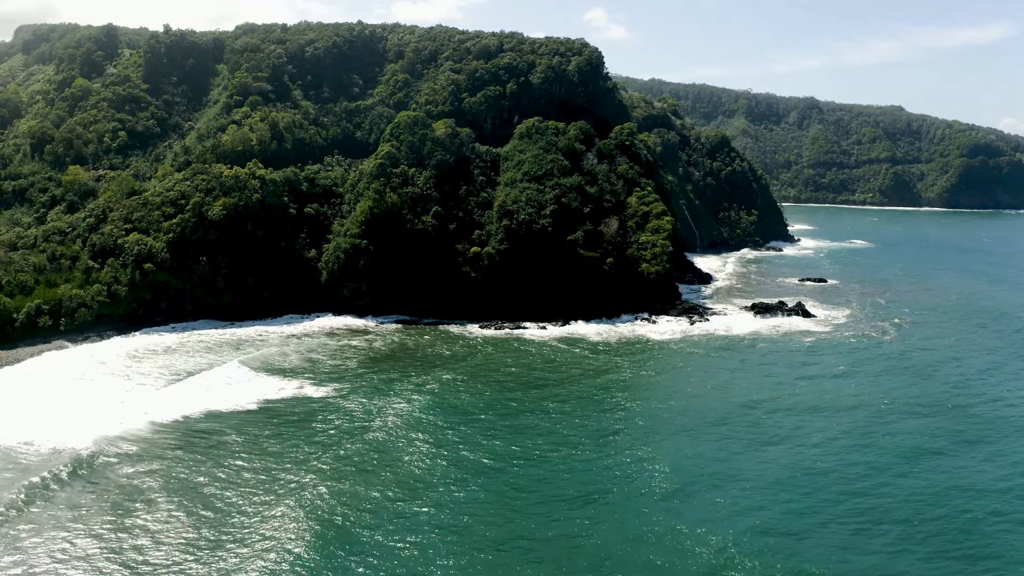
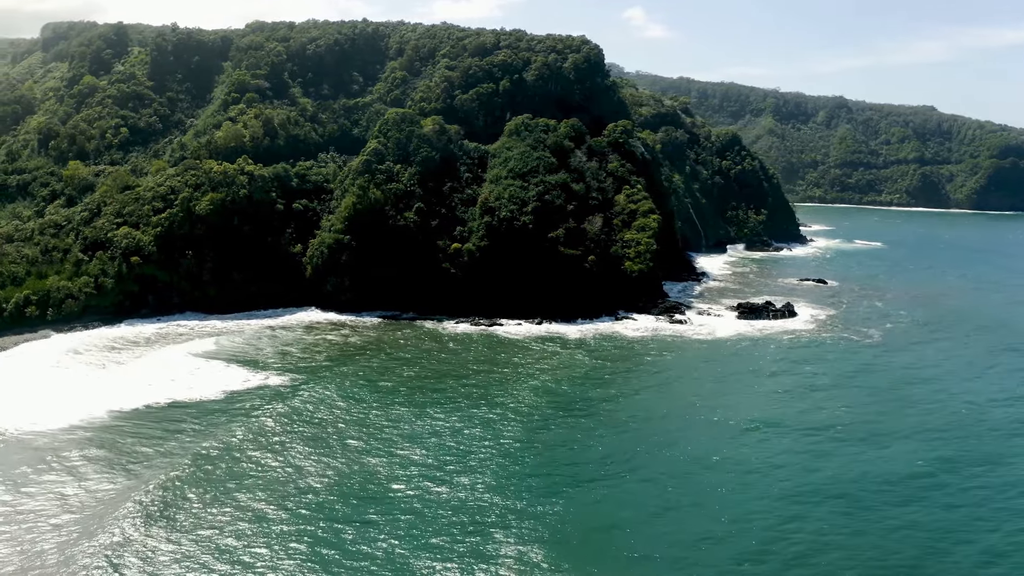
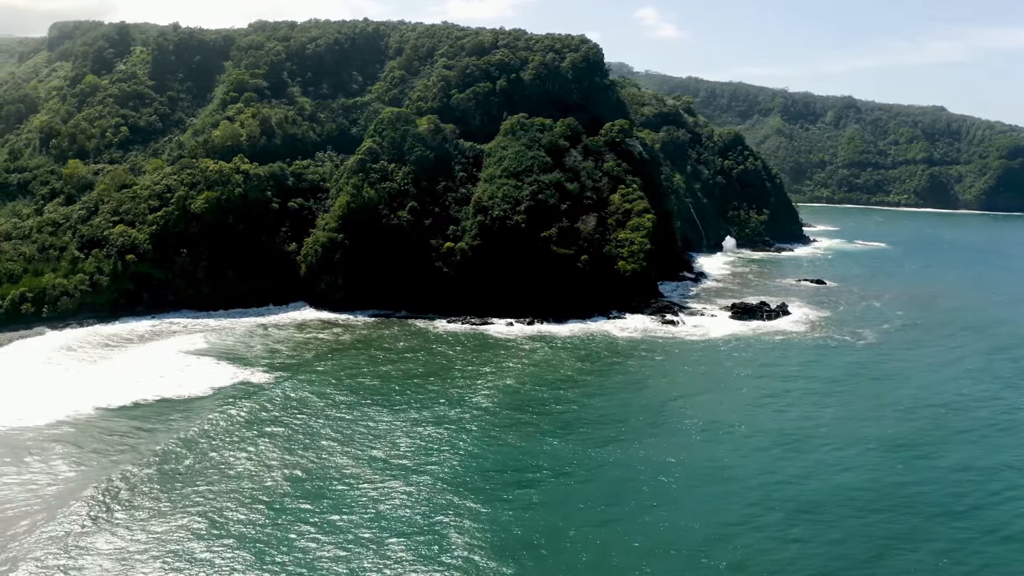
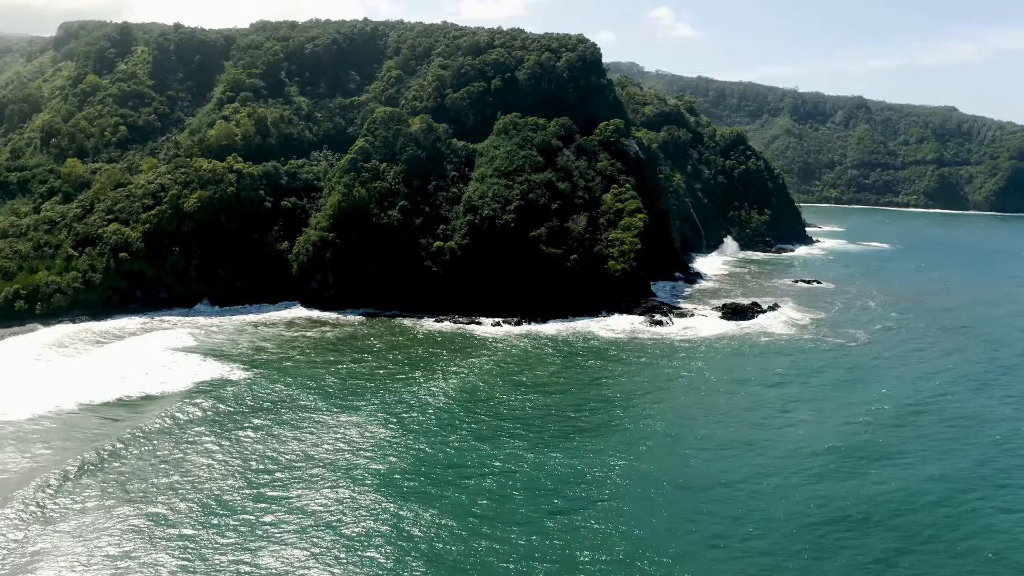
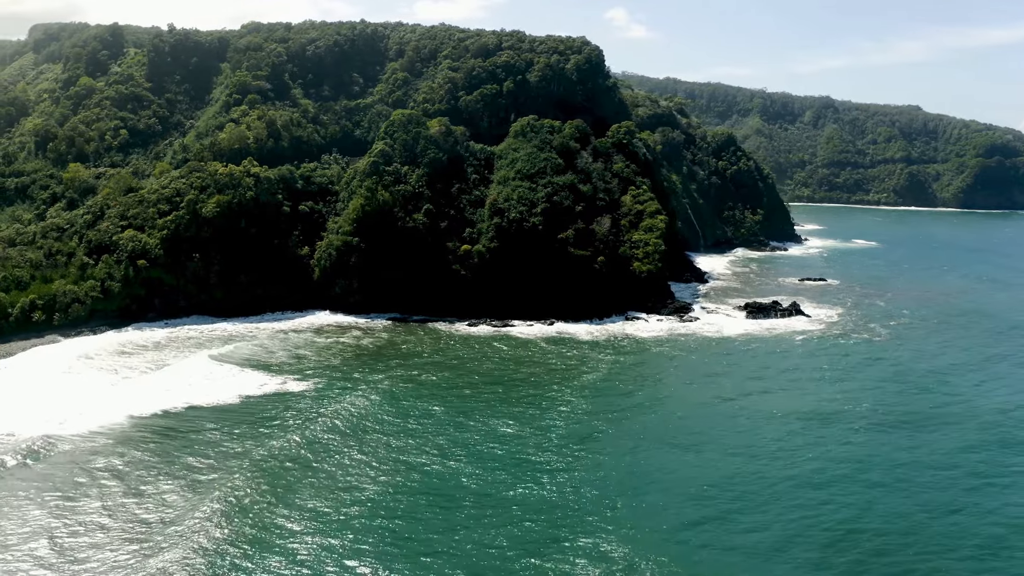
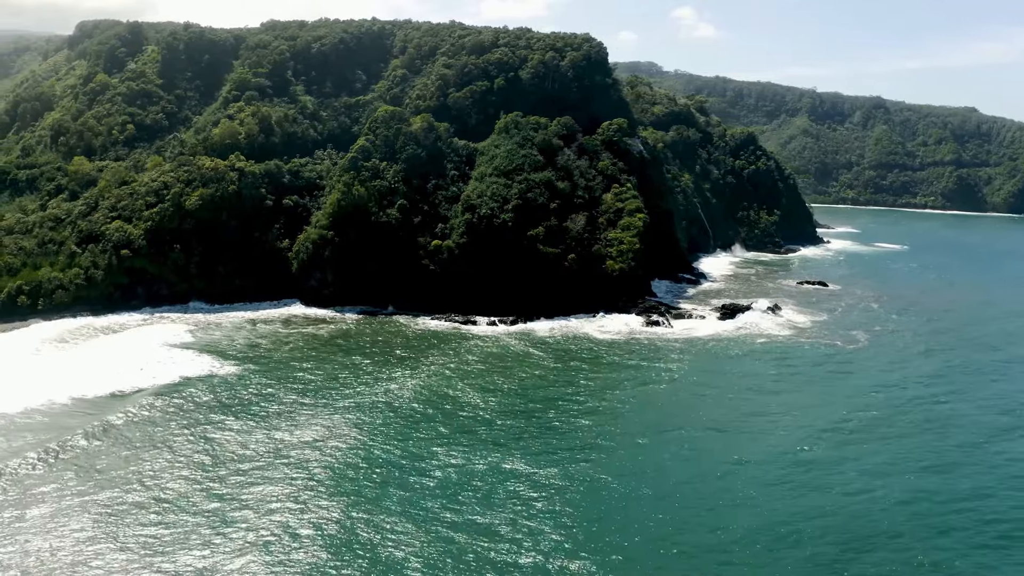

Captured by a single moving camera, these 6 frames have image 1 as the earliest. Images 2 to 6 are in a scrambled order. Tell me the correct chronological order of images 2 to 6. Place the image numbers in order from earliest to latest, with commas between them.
5, 2, 3, 4, 6
